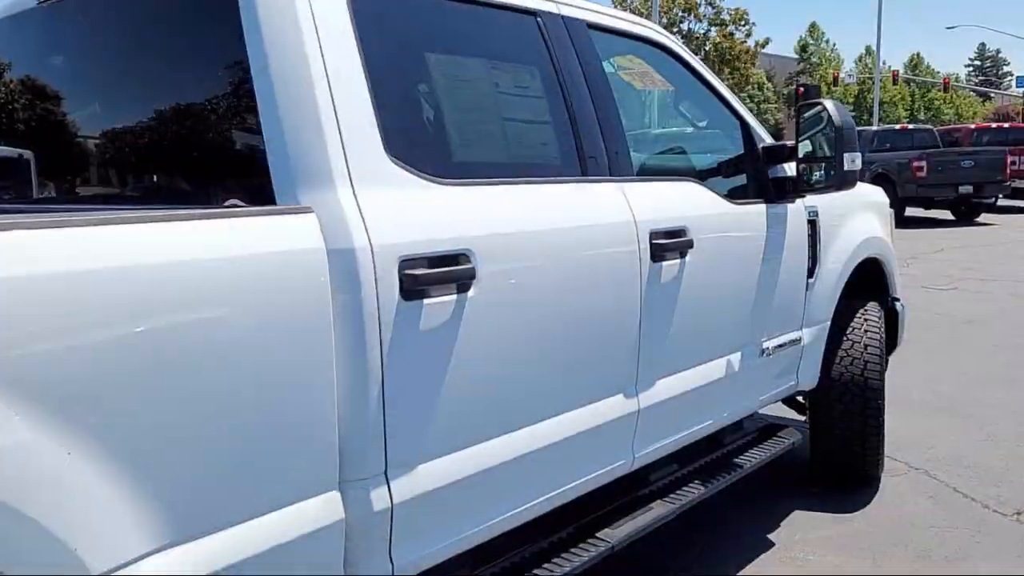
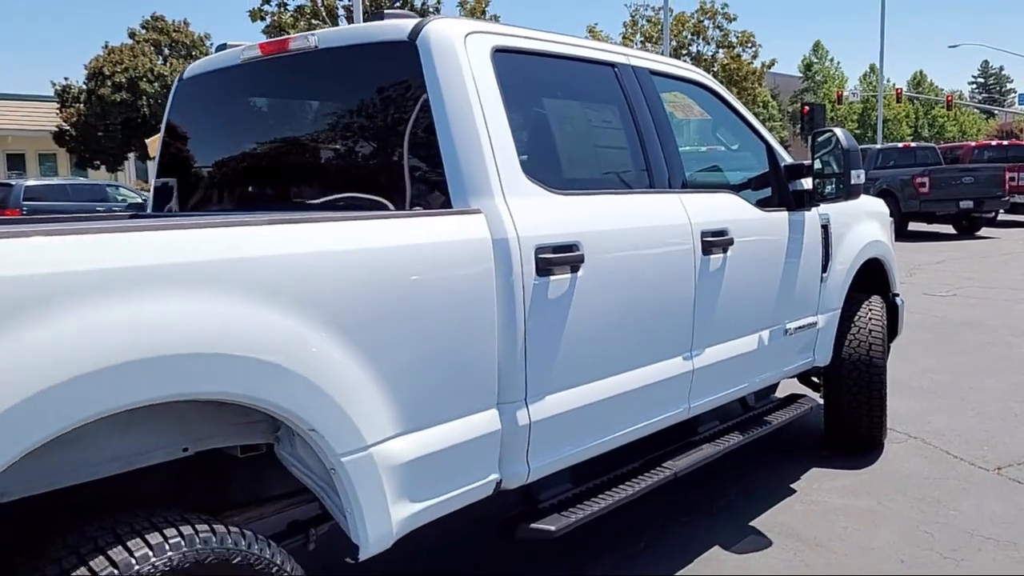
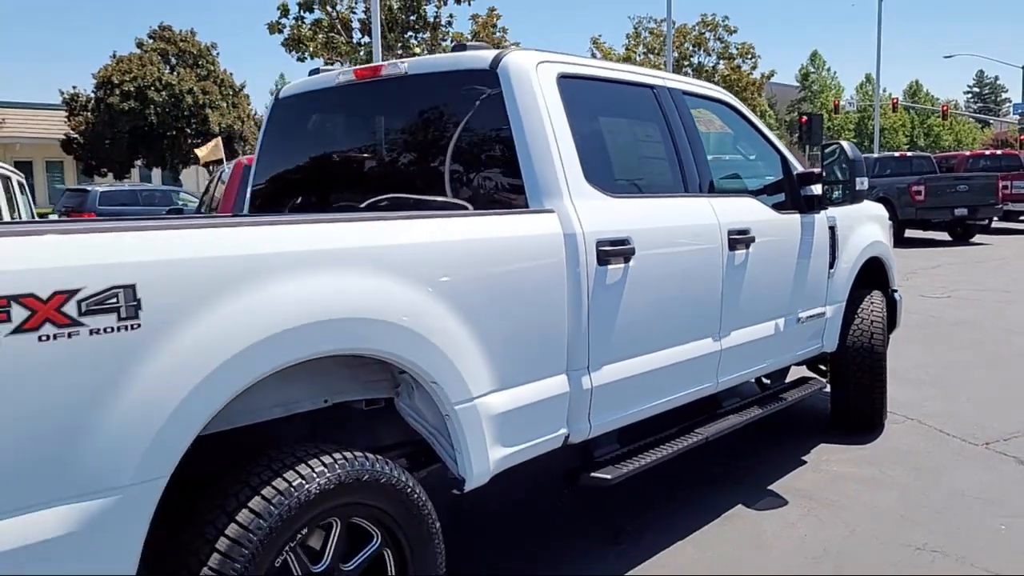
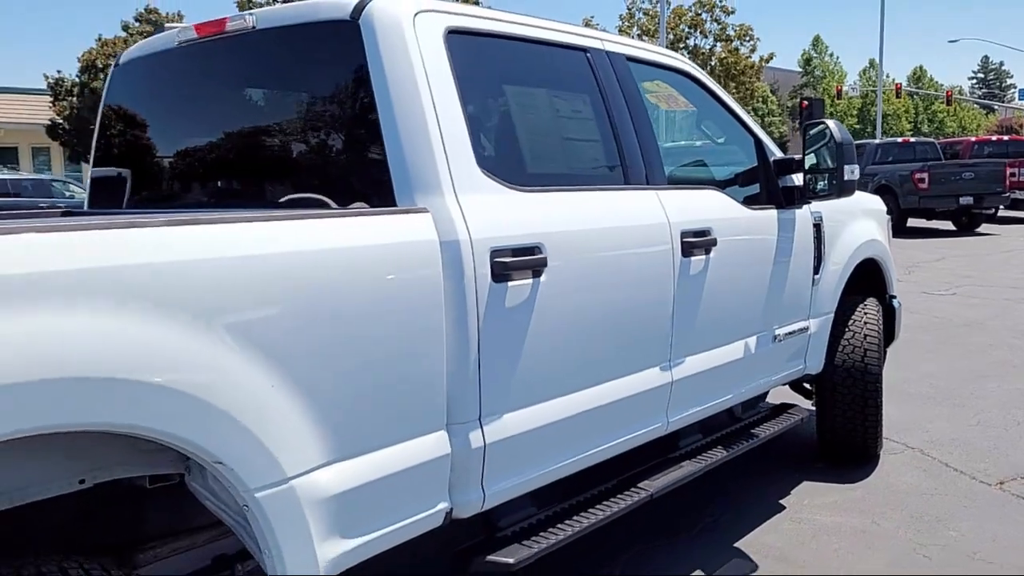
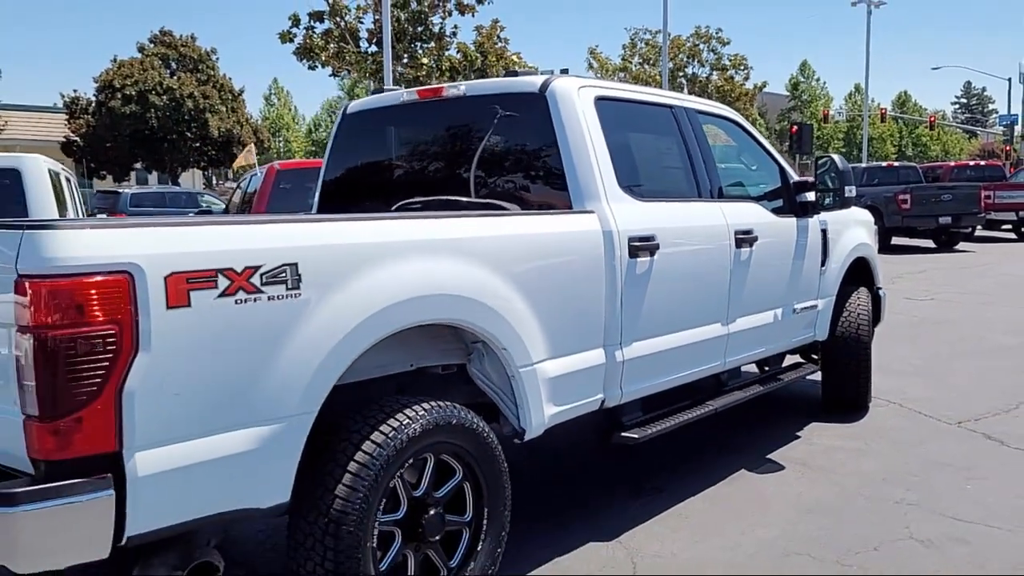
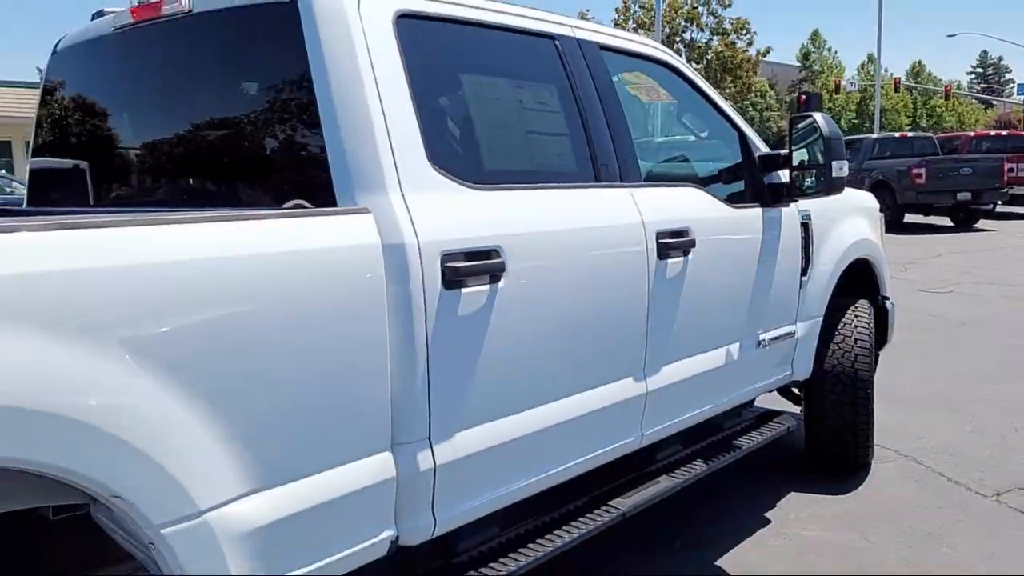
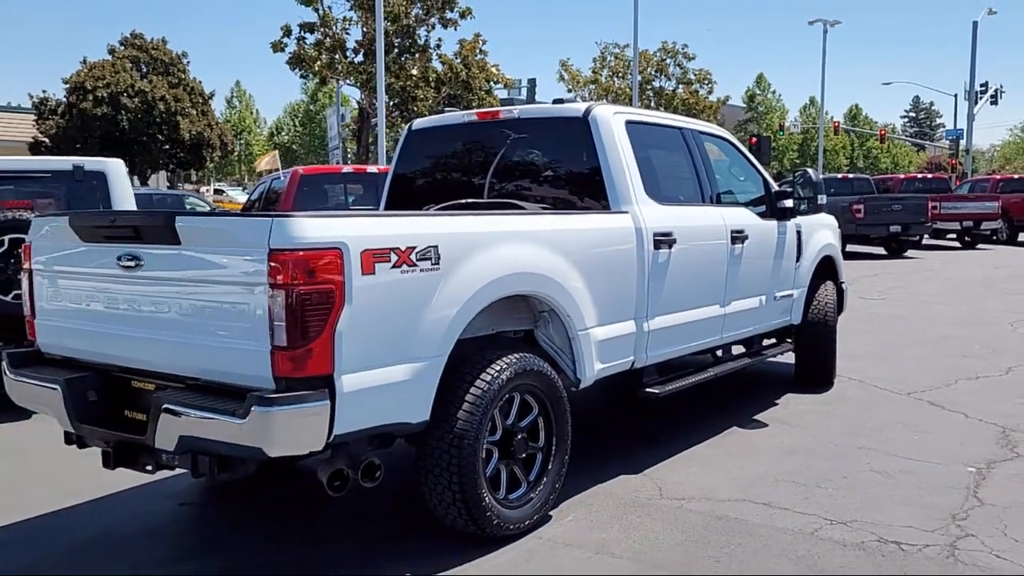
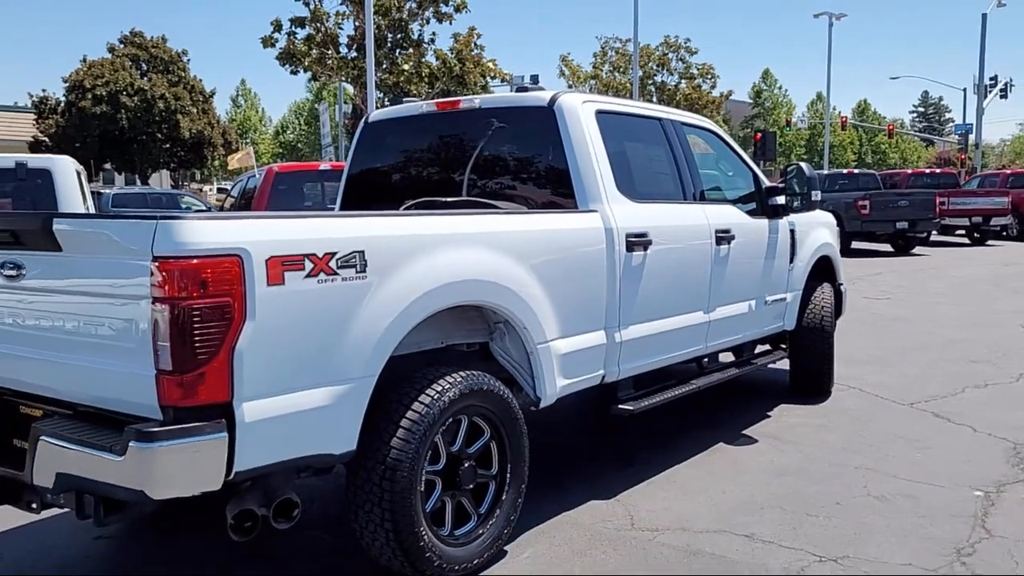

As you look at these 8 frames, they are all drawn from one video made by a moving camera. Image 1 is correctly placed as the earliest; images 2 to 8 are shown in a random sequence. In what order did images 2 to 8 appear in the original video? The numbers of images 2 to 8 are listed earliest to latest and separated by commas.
6, 4, 2, 3, 5, 8, 7
